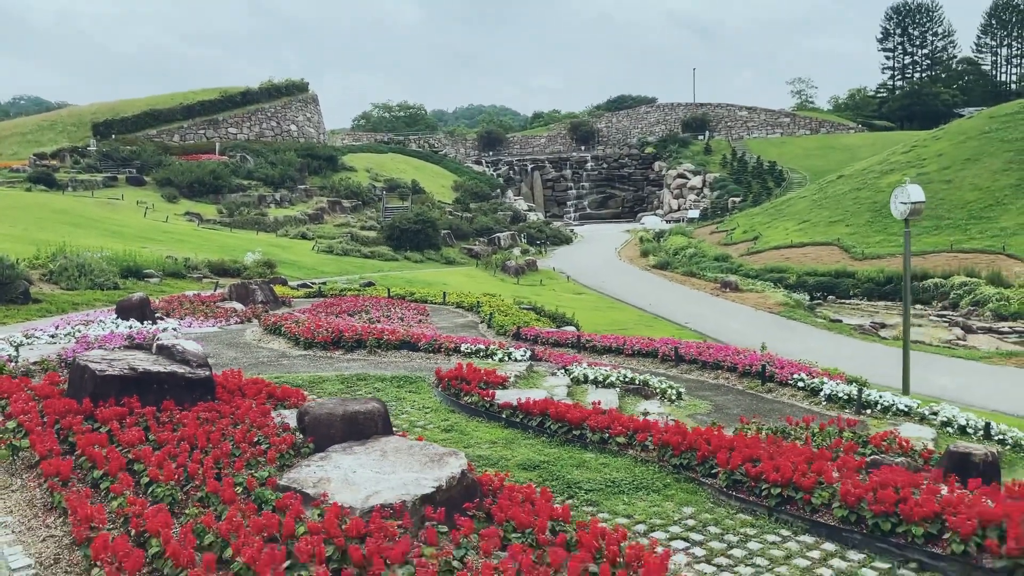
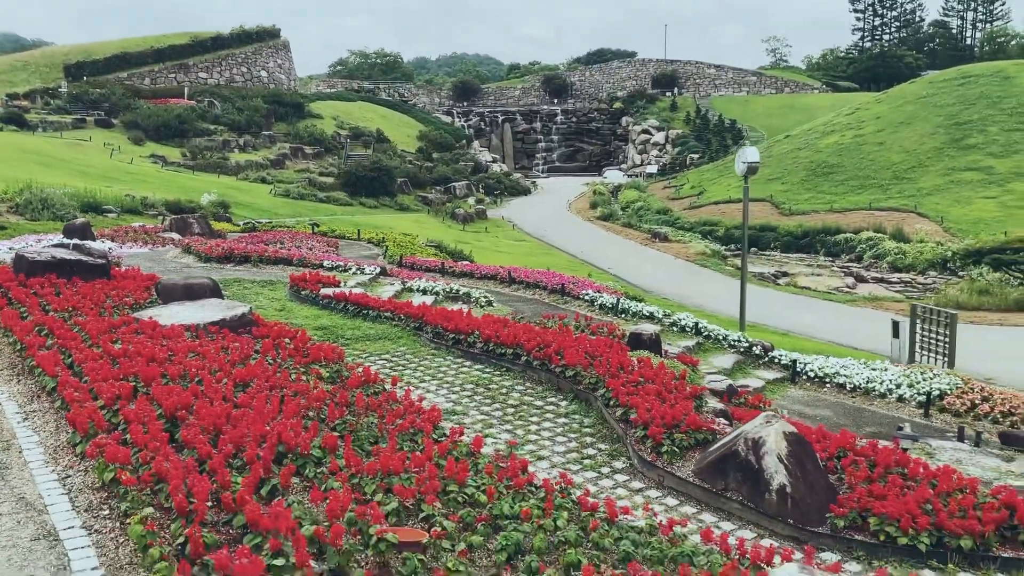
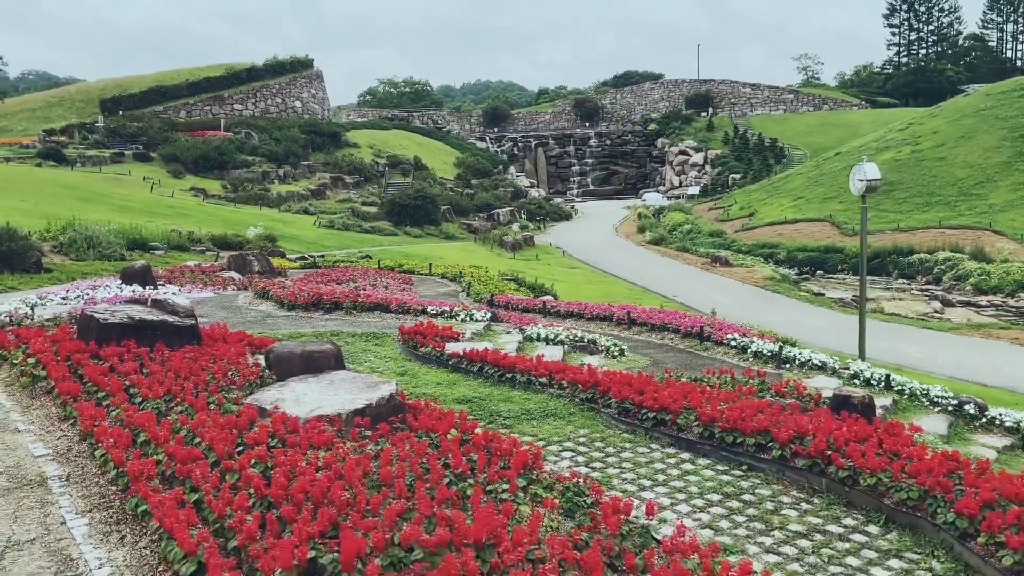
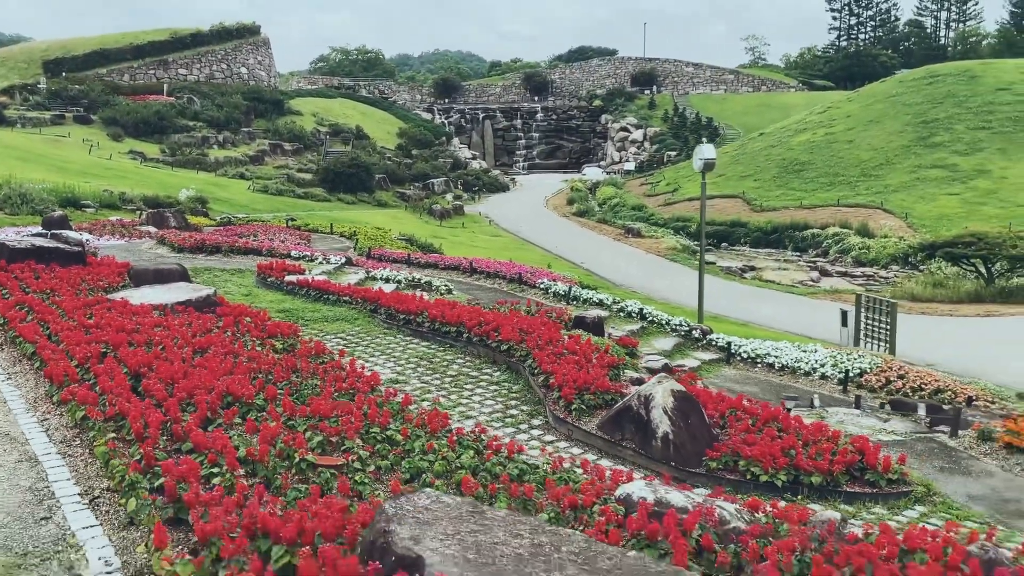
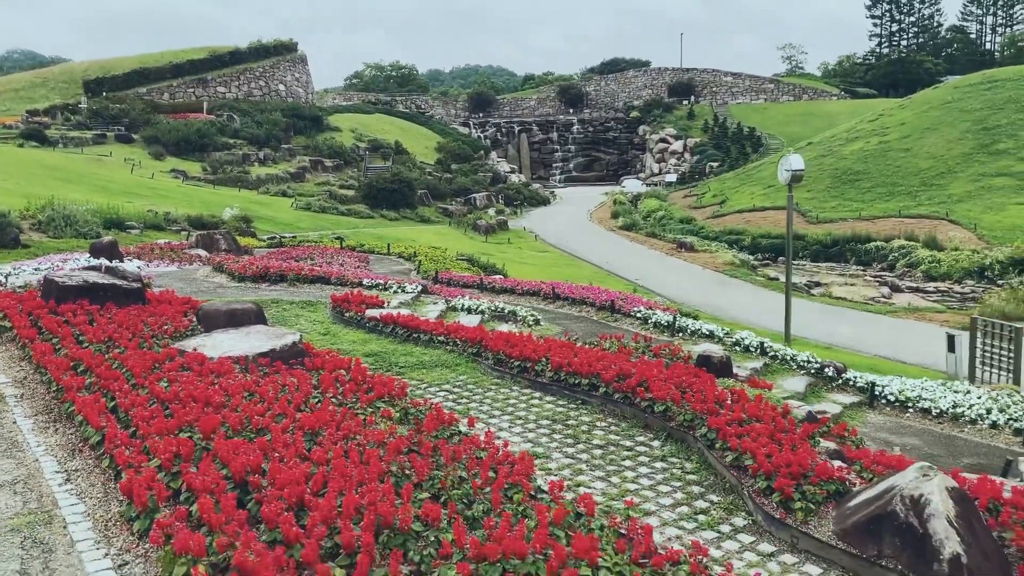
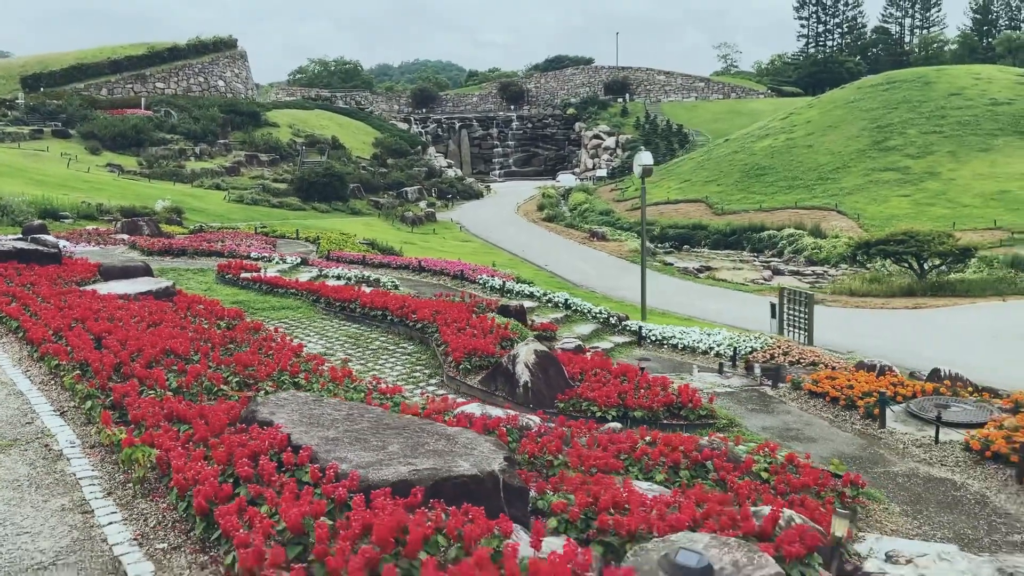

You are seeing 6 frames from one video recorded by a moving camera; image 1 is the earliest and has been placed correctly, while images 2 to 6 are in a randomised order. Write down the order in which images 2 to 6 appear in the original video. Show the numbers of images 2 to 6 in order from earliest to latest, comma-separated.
3, 5, 2, 4, 6
